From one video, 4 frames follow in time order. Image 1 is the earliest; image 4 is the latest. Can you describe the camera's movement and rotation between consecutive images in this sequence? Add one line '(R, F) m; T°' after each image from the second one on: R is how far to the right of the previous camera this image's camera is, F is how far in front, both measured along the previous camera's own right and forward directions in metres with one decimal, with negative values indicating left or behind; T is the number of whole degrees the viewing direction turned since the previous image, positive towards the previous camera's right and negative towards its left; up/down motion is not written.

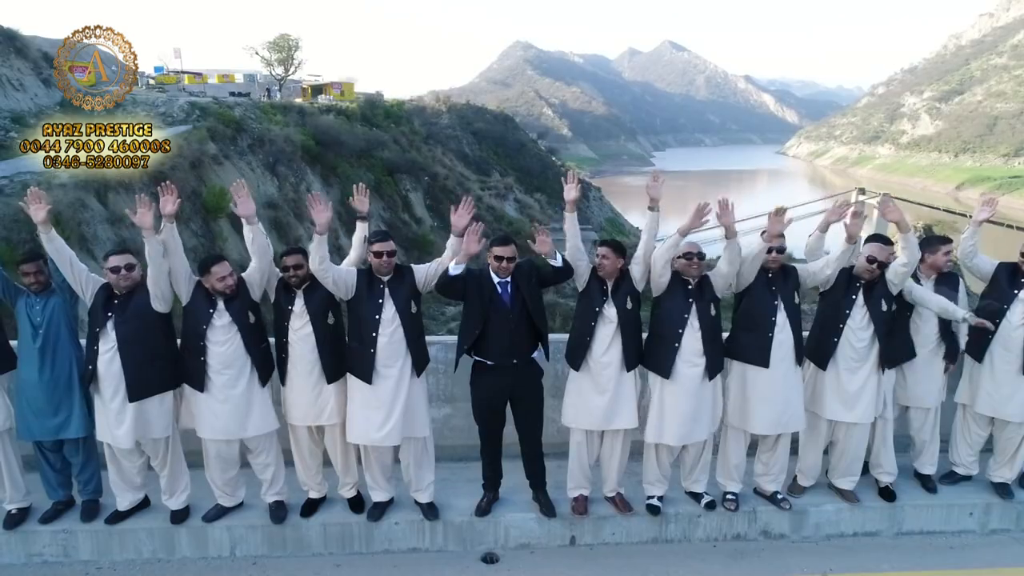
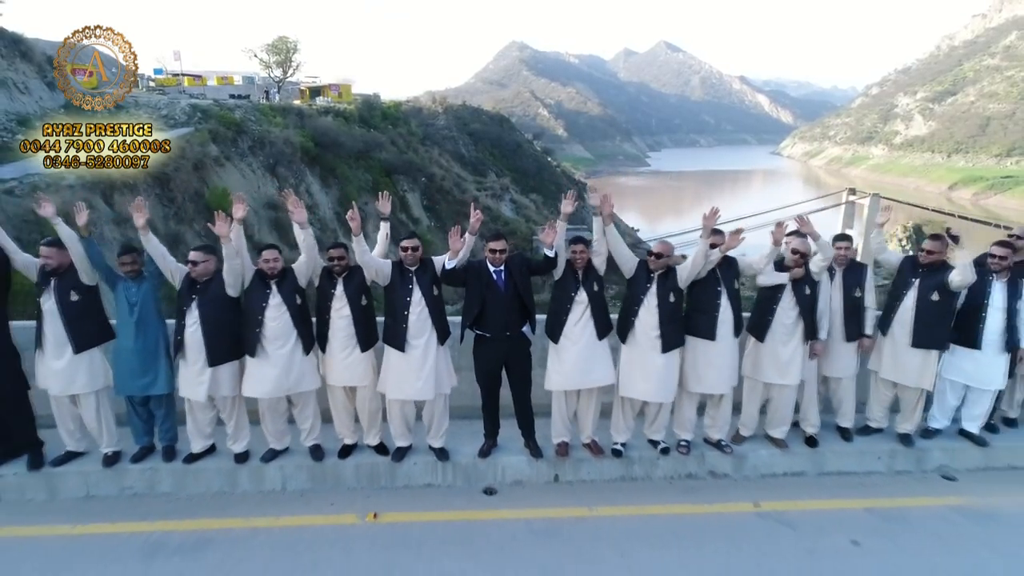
(0.0, -0.8) m; 0°
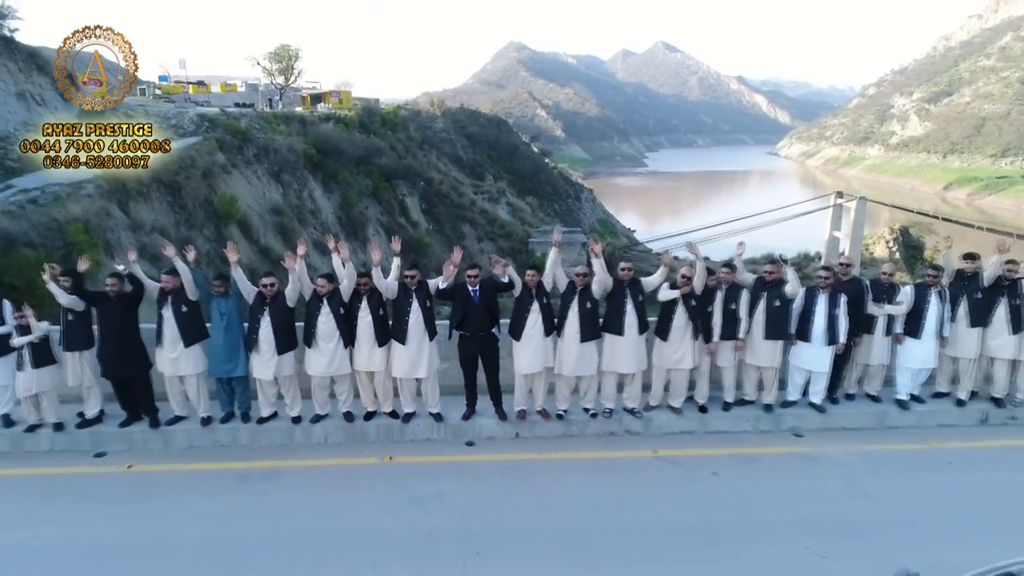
(+0.2, -1.8) m; 0°
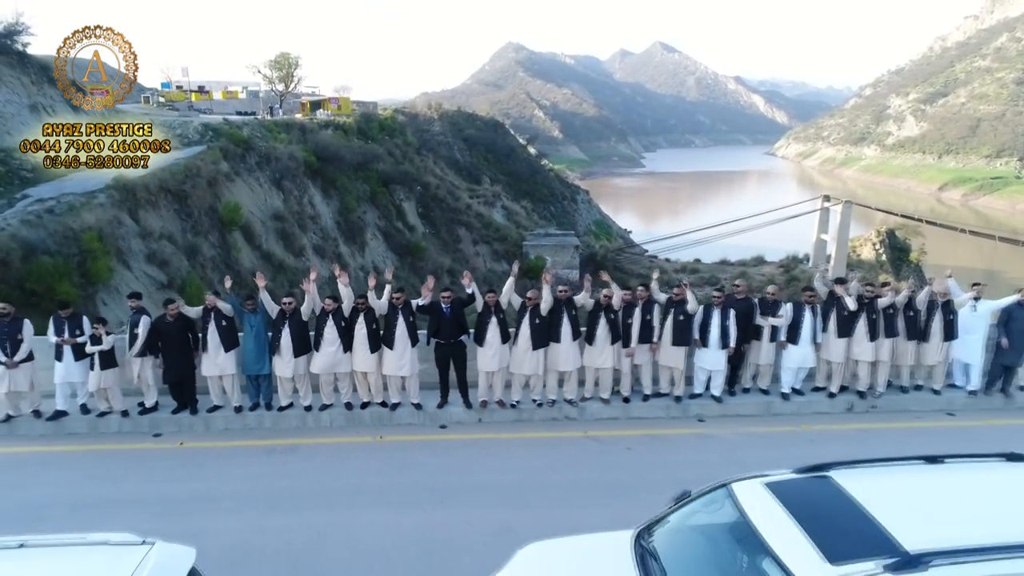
(+0.4, -1.7) m; 0°
